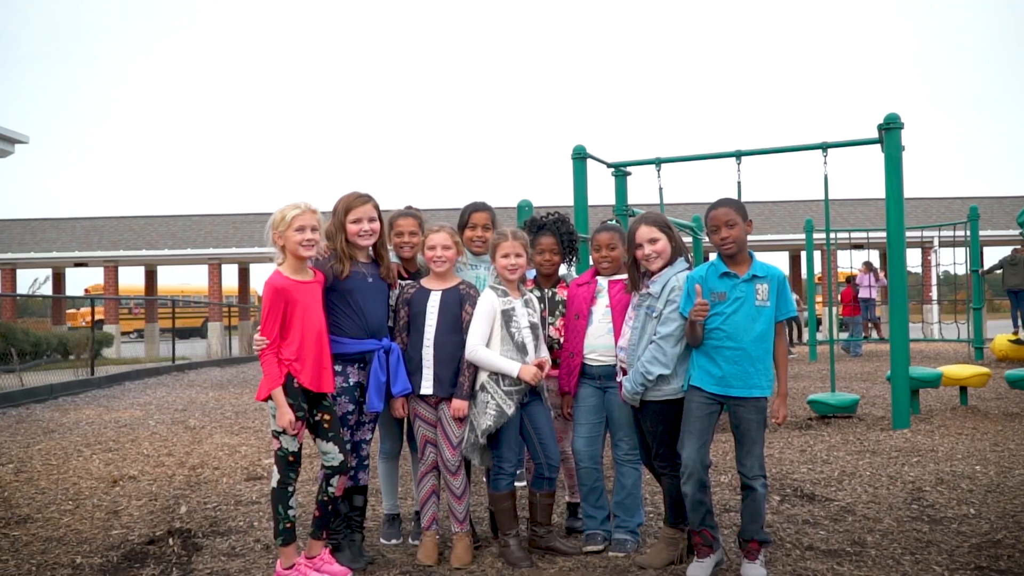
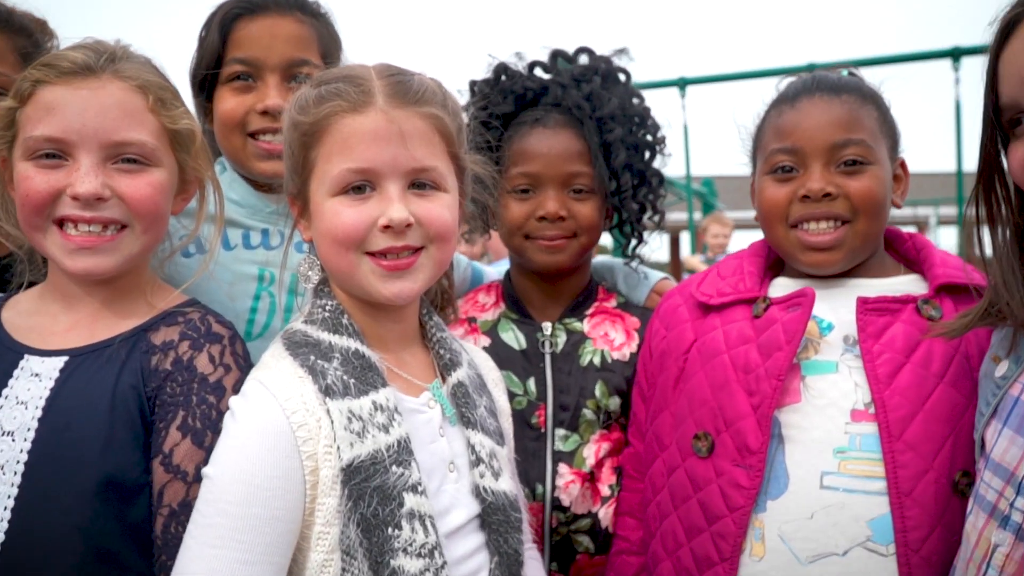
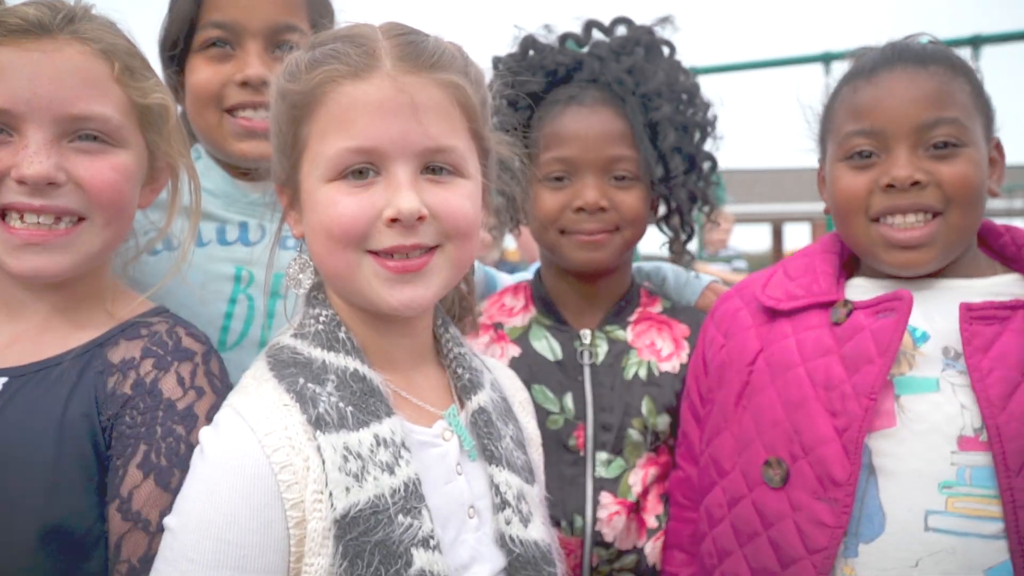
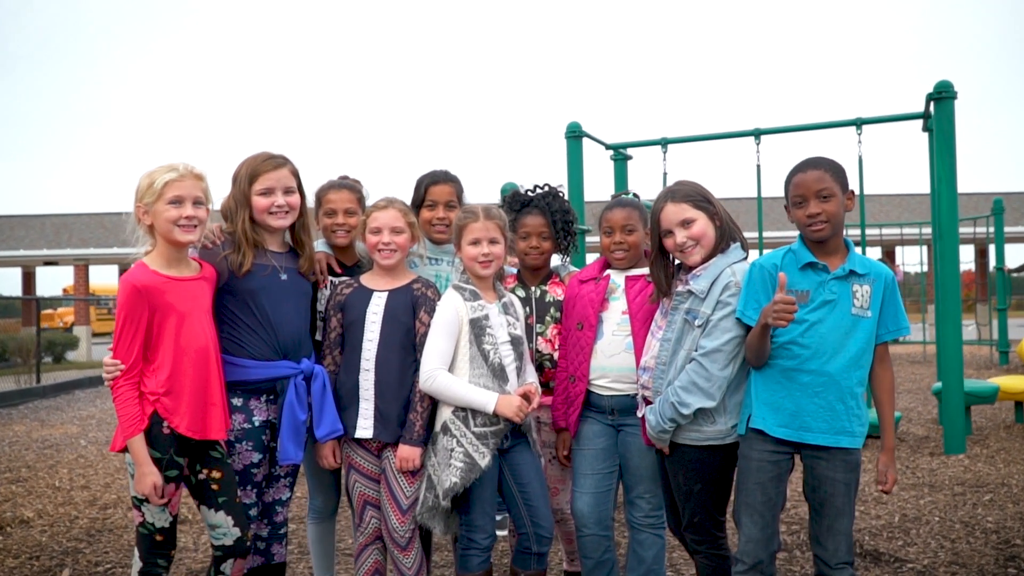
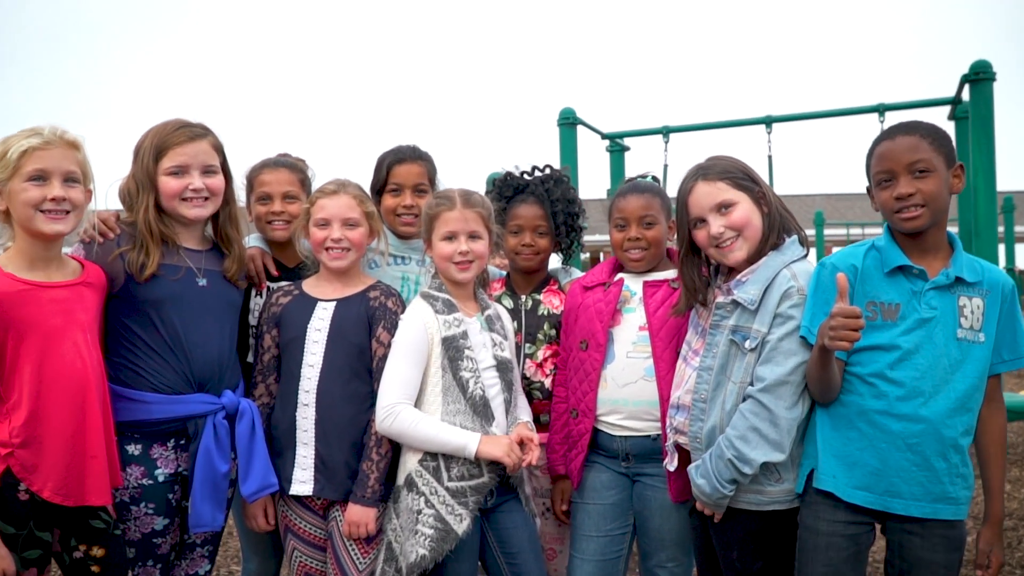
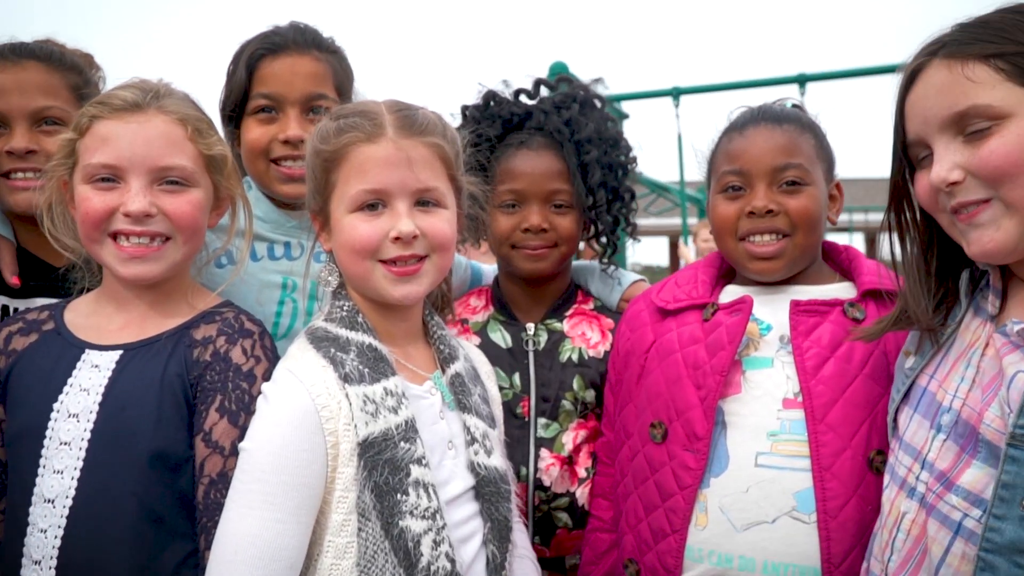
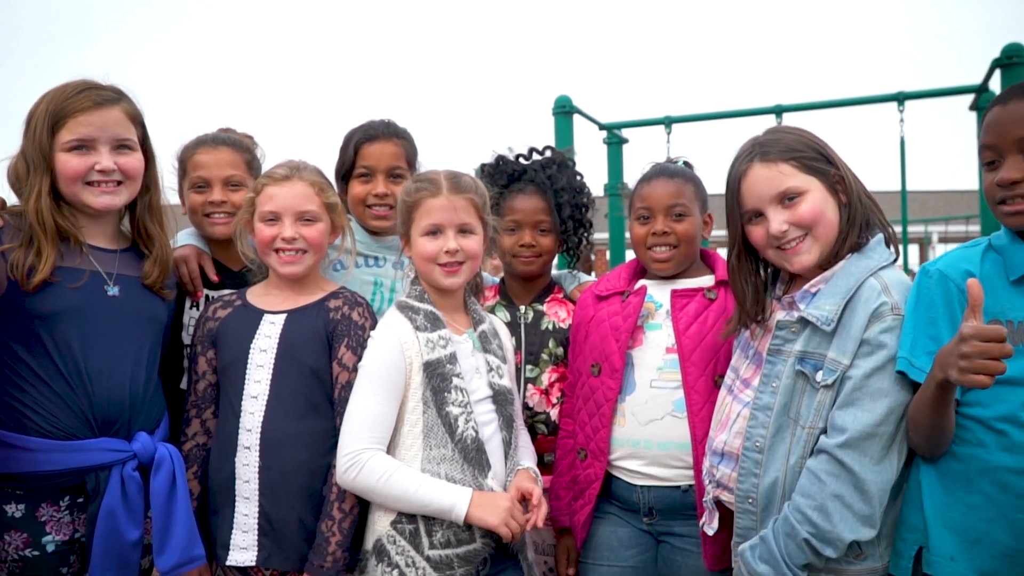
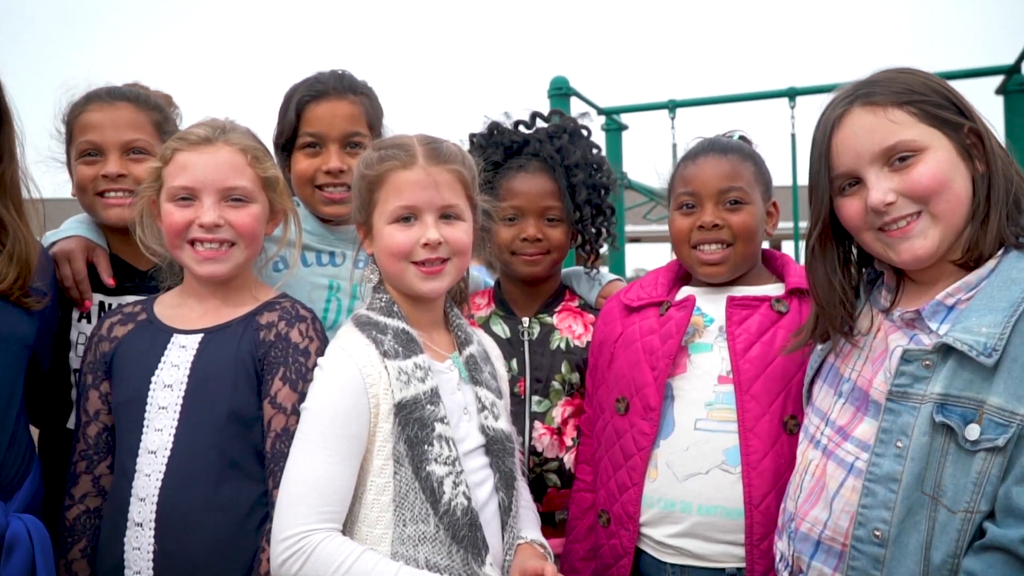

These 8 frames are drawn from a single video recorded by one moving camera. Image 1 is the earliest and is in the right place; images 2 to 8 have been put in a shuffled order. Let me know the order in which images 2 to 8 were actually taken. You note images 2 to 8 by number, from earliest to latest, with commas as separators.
4, 5, 7, 8, 6, 2, 3
